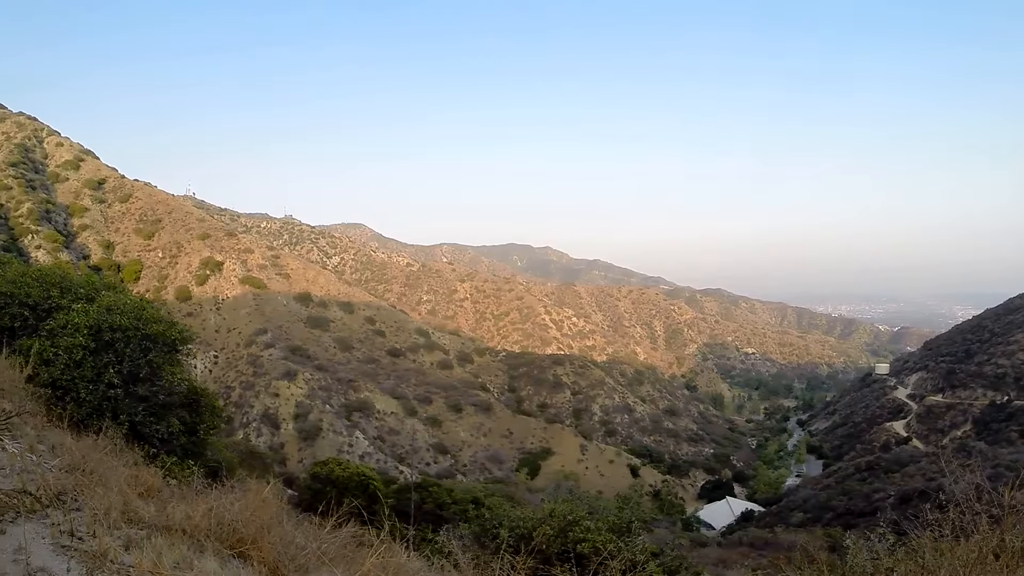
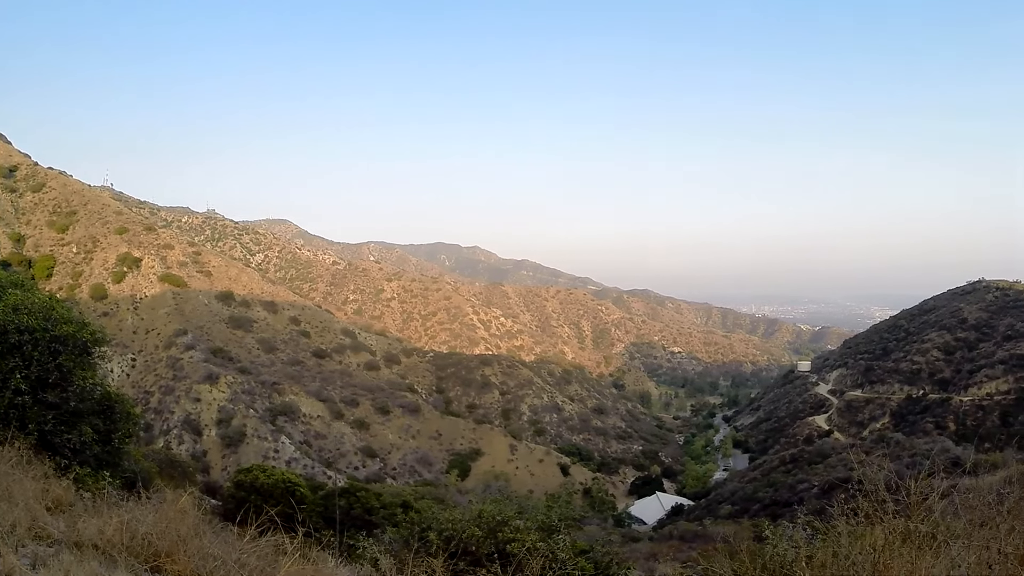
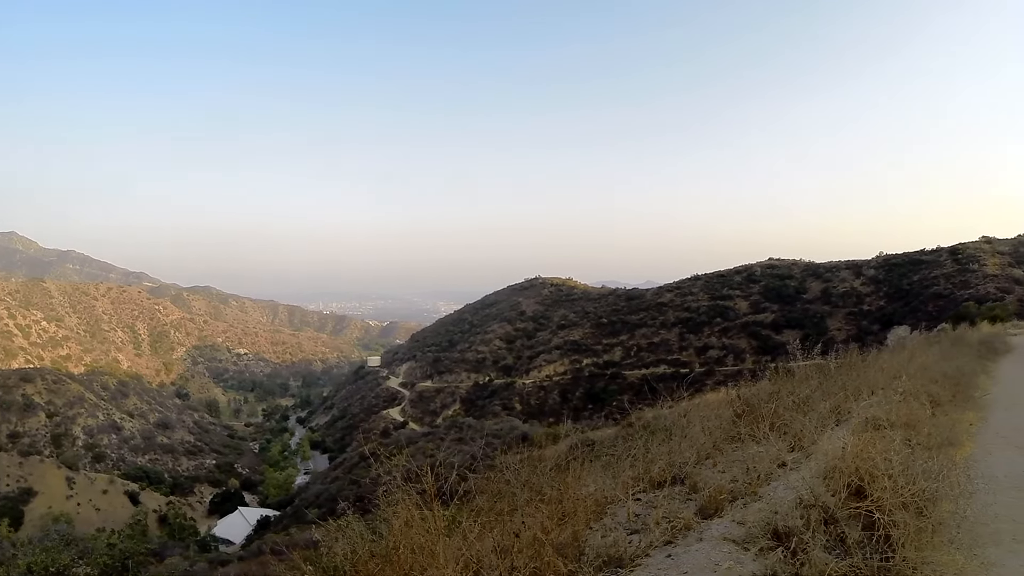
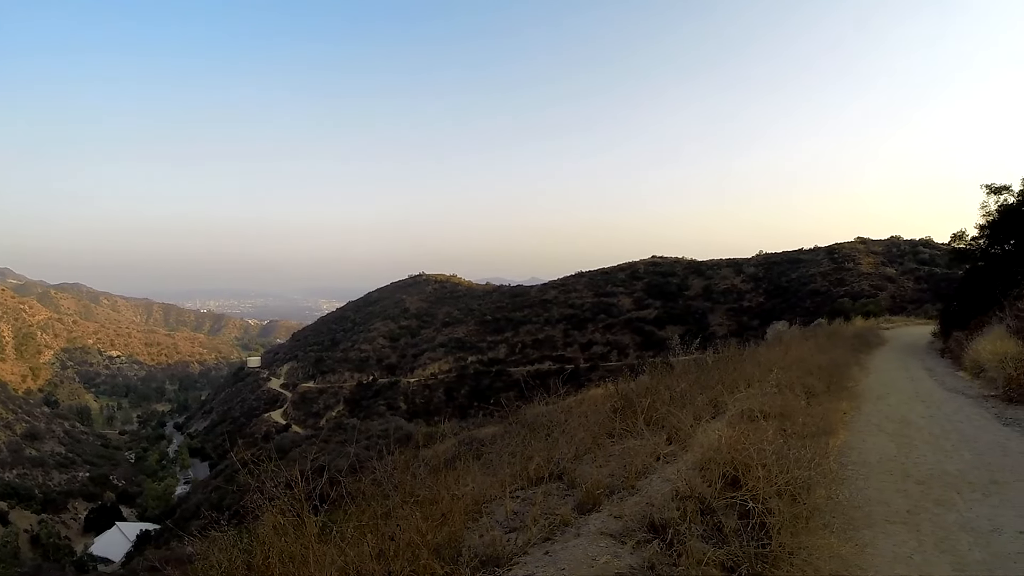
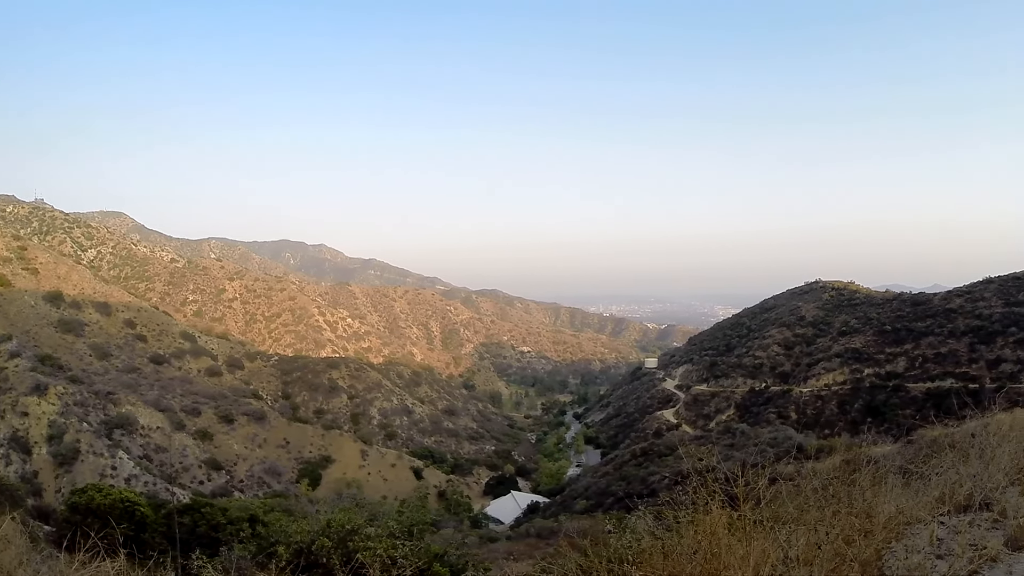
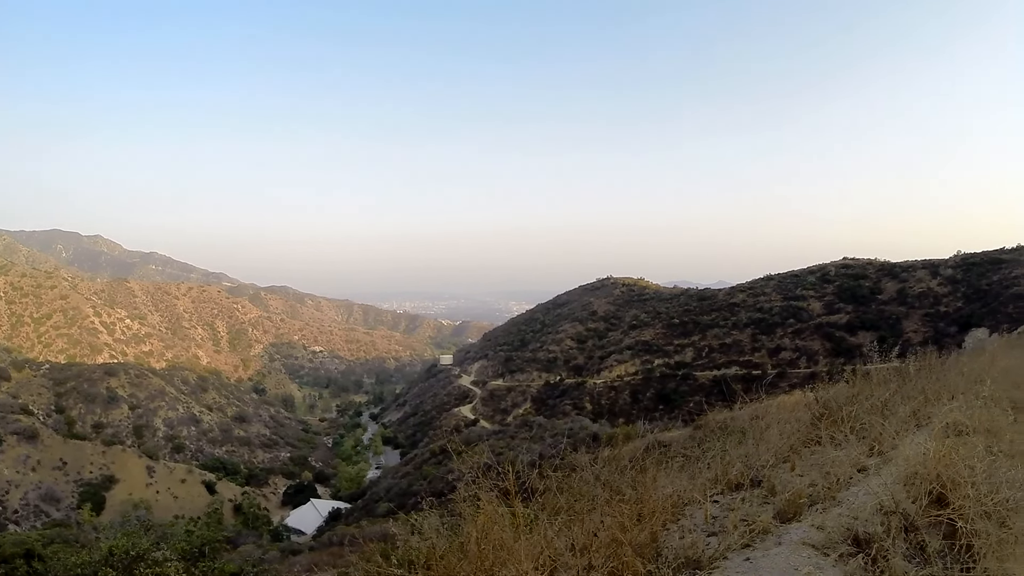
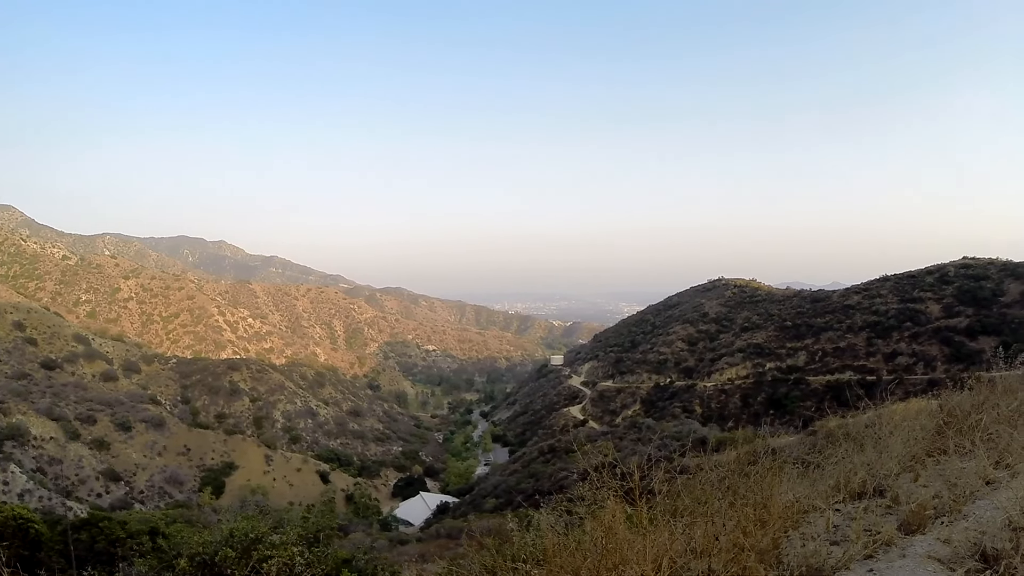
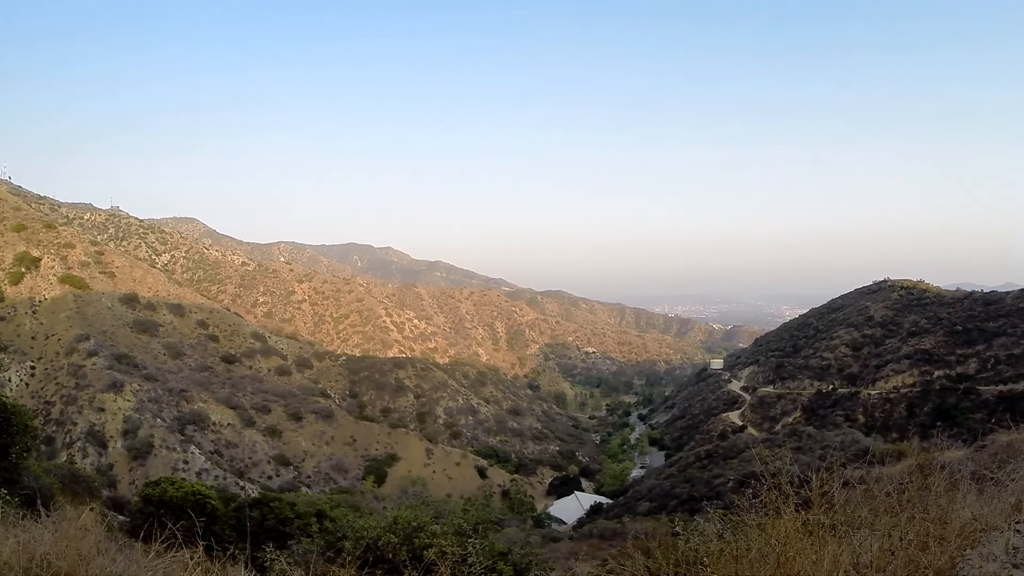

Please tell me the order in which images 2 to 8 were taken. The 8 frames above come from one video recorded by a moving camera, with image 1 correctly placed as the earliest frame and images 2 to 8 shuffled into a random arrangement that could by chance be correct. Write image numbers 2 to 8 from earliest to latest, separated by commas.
2, 8, 5, 7, 6, 3, 4
